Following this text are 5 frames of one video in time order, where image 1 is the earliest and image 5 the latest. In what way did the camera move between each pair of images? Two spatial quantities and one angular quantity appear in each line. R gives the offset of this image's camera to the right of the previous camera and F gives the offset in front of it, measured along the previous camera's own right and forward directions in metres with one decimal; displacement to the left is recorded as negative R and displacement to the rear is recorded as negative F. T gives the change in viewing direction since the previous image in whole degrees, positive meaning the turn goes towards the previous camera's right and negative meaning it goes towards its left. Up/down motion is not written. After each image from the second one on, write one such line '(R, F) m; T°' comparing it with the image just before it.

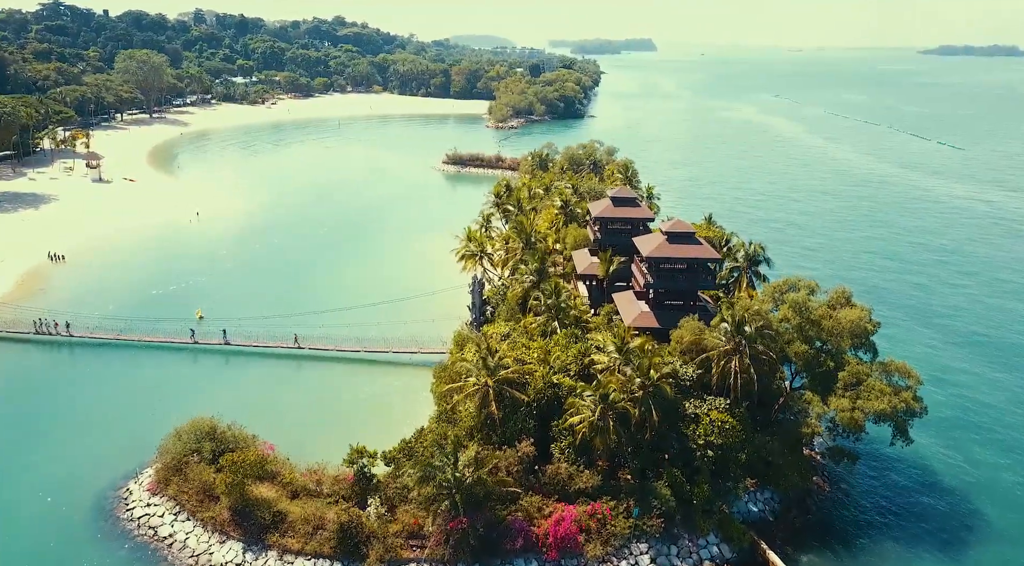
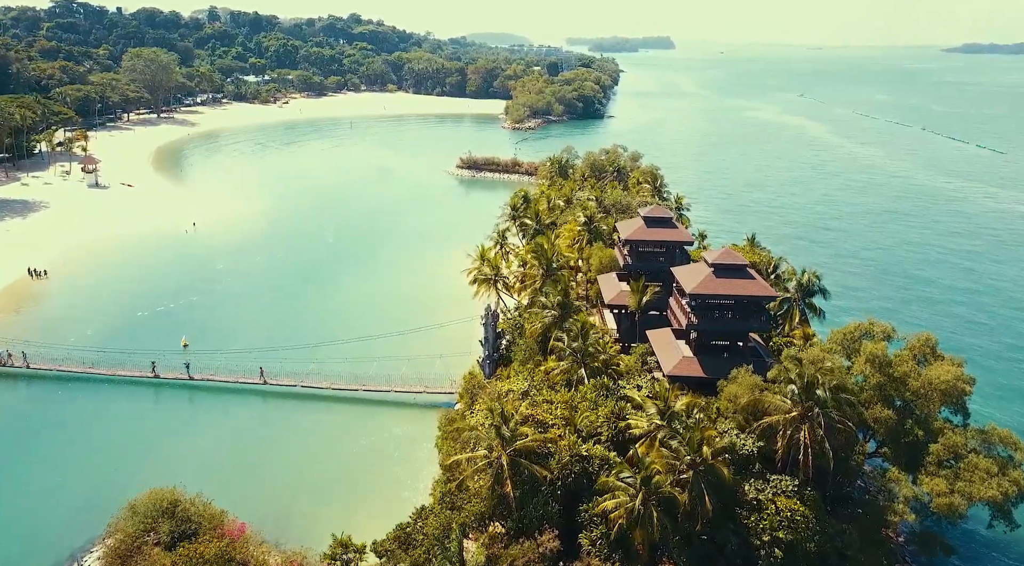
(-0.2, +4.9) m; -1°
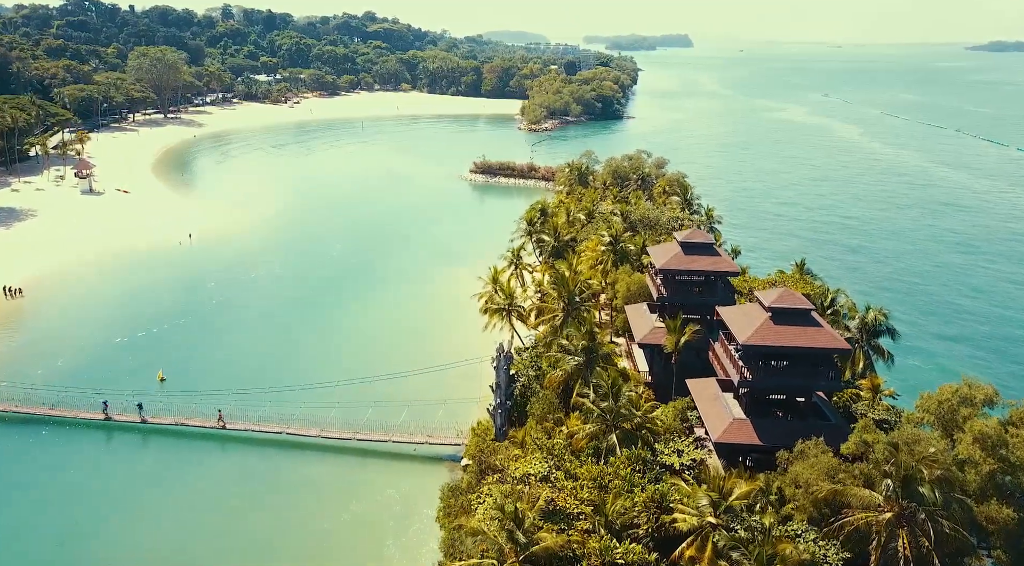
(-0.1, +4.8) m; -1°
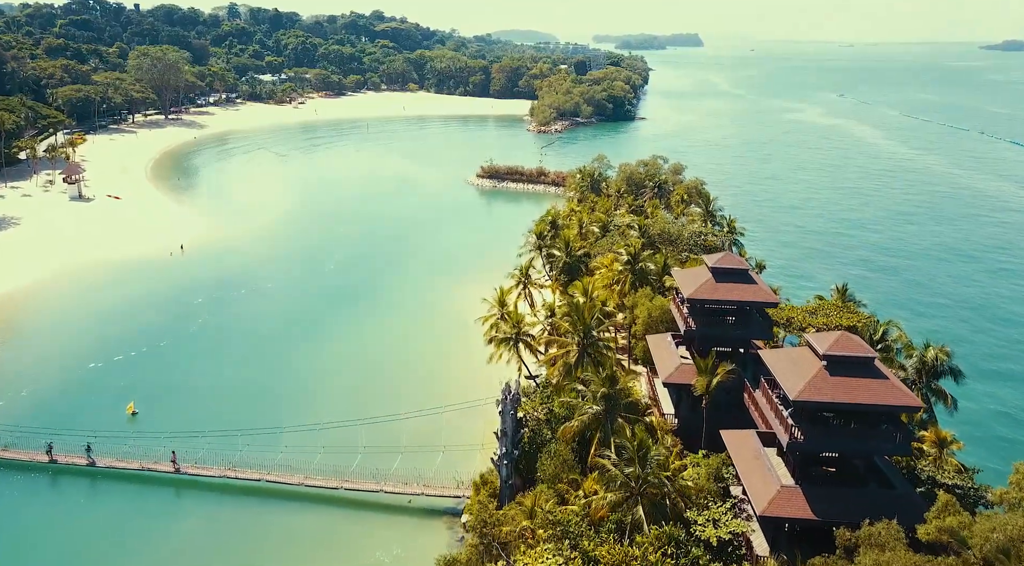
(0.0, +3.7) m; -1°
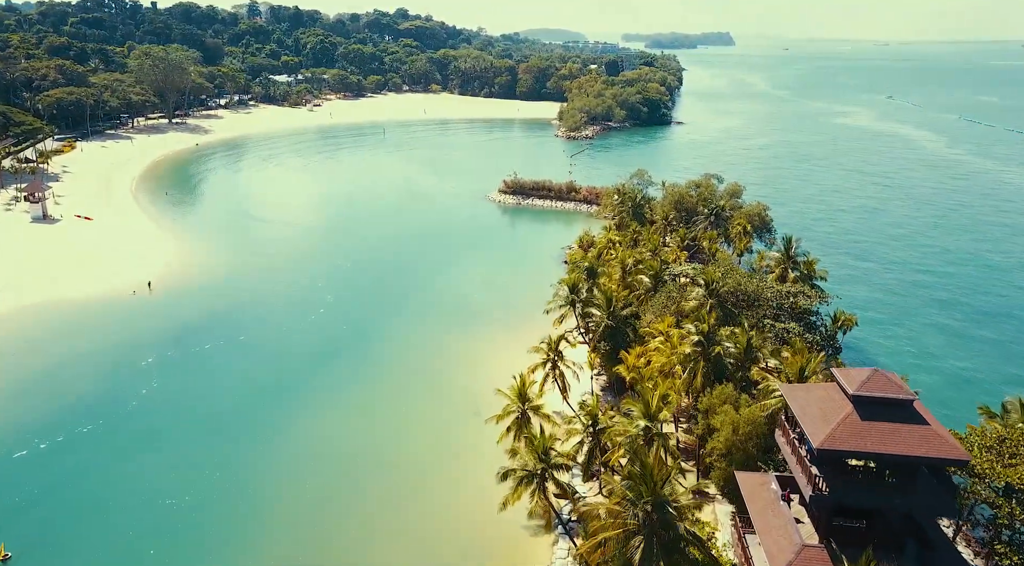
(-0.1, +10.3) m; -2°
